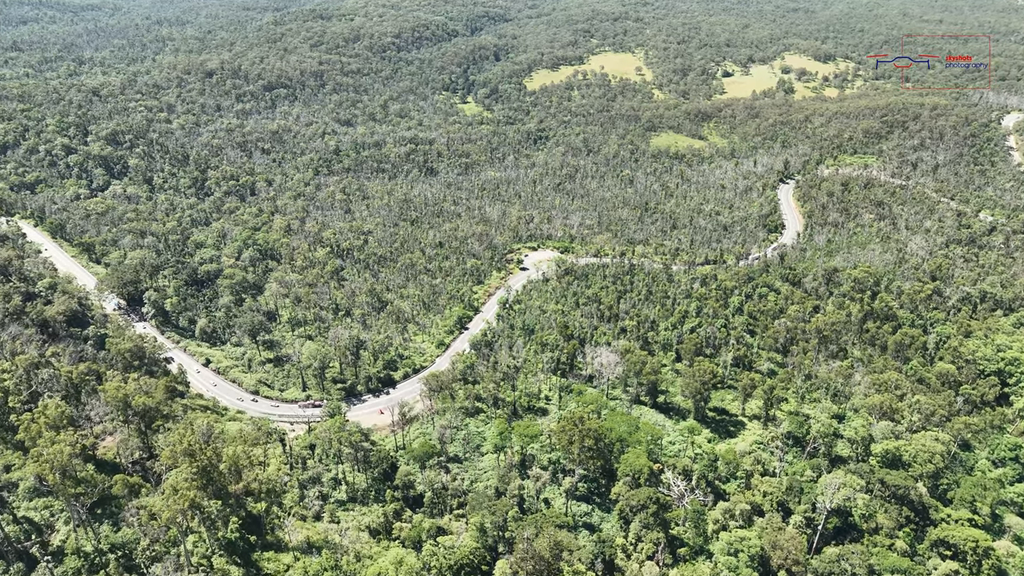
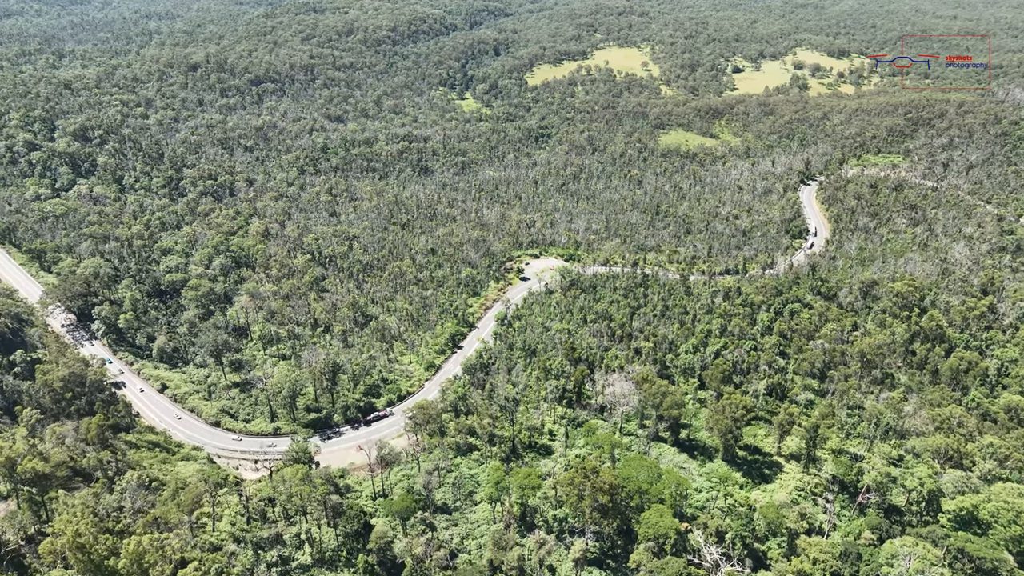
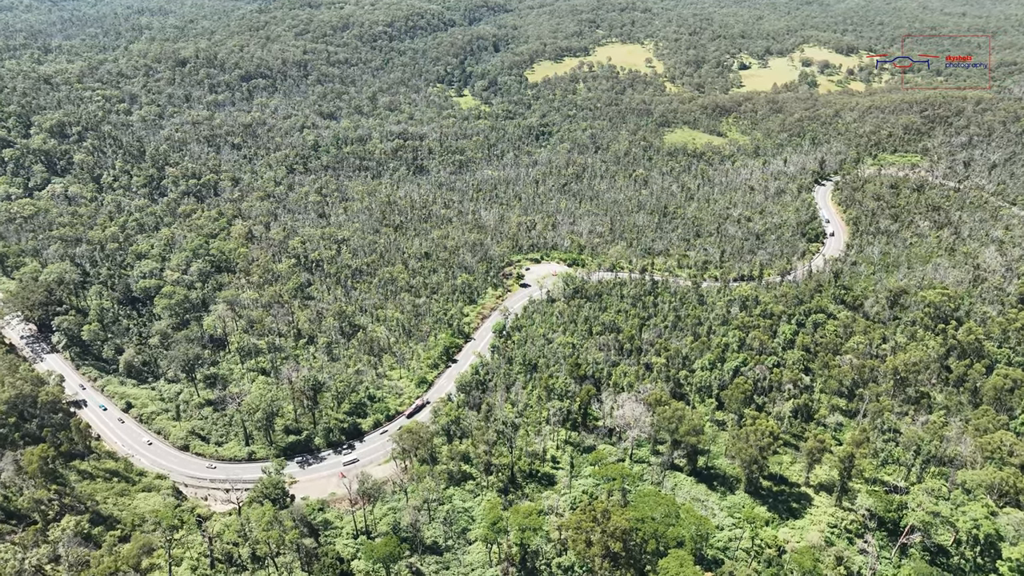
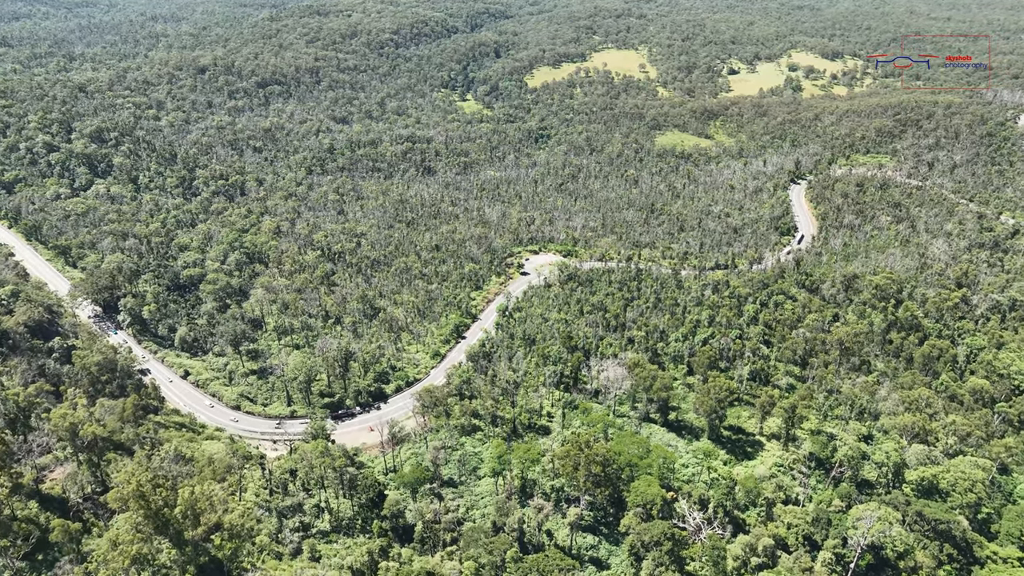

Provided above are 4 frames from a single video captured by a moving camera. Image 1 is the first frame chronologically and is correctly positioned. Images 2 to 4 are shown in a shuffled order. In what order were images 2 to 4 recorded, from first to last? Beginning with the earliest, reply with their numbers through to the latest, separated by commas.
4, 2, 3
